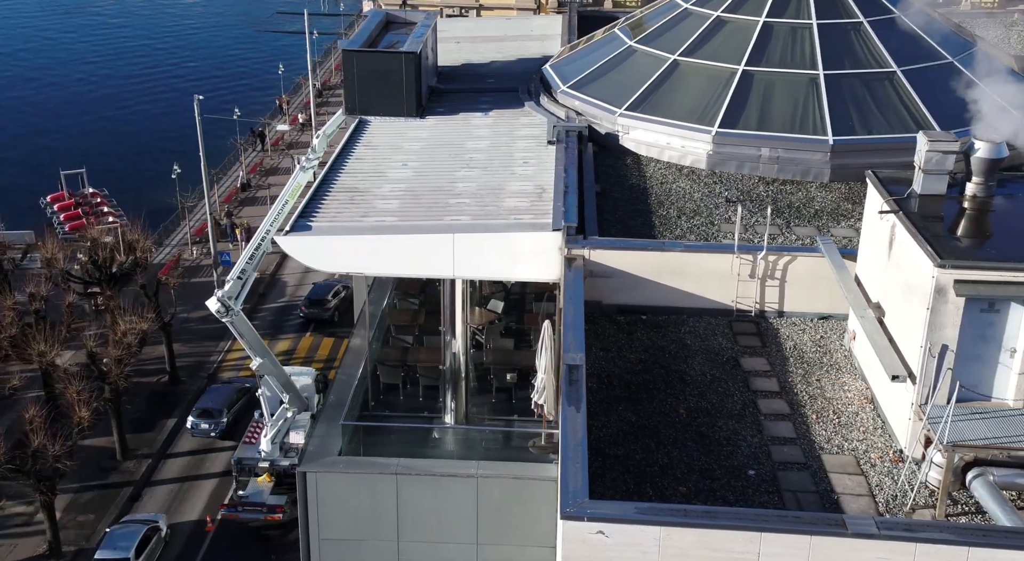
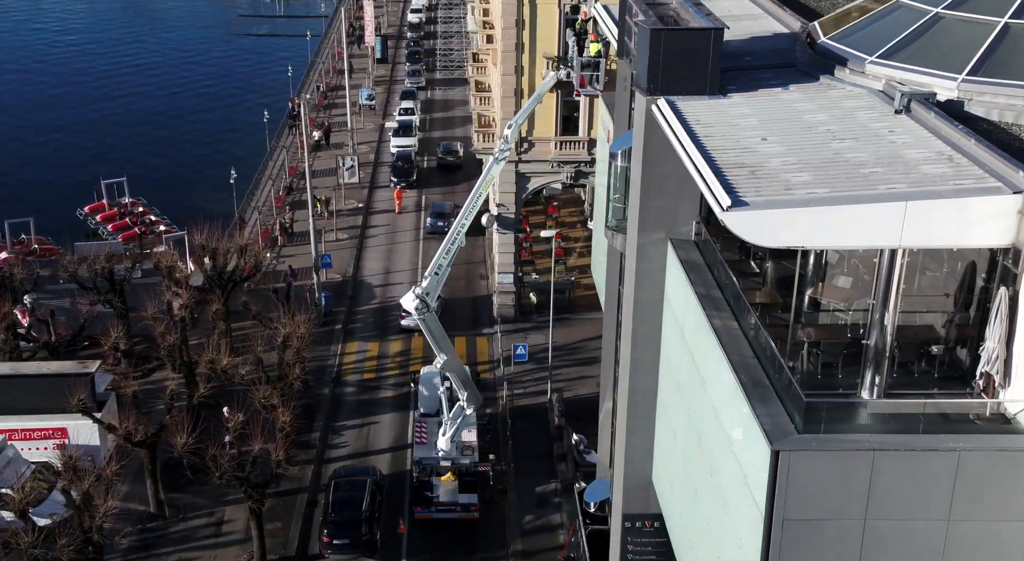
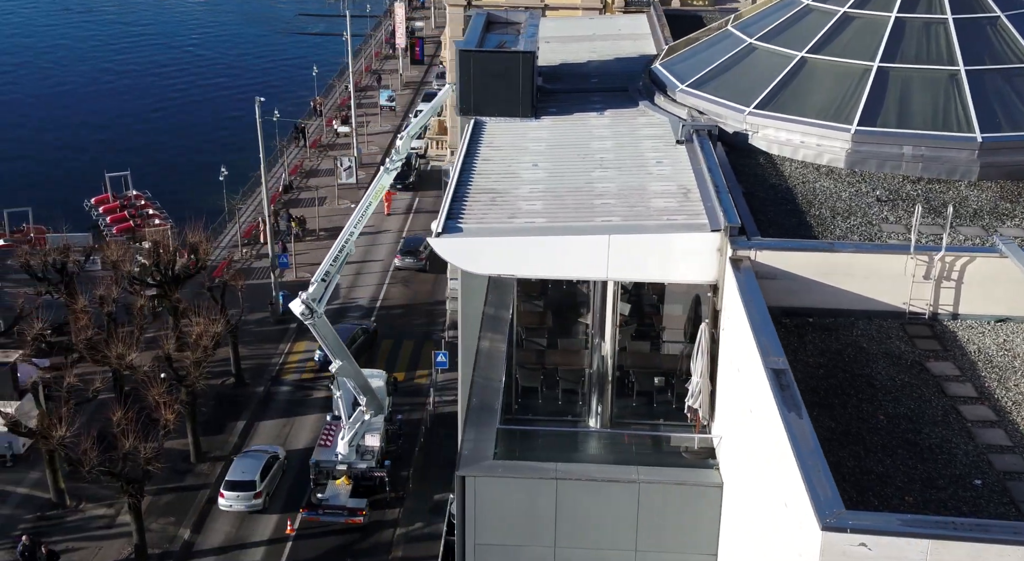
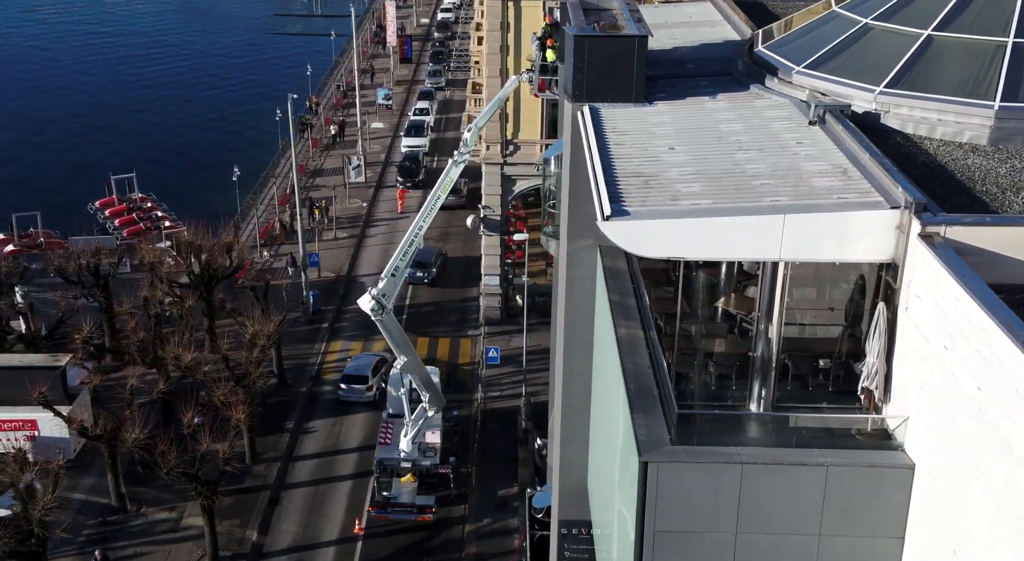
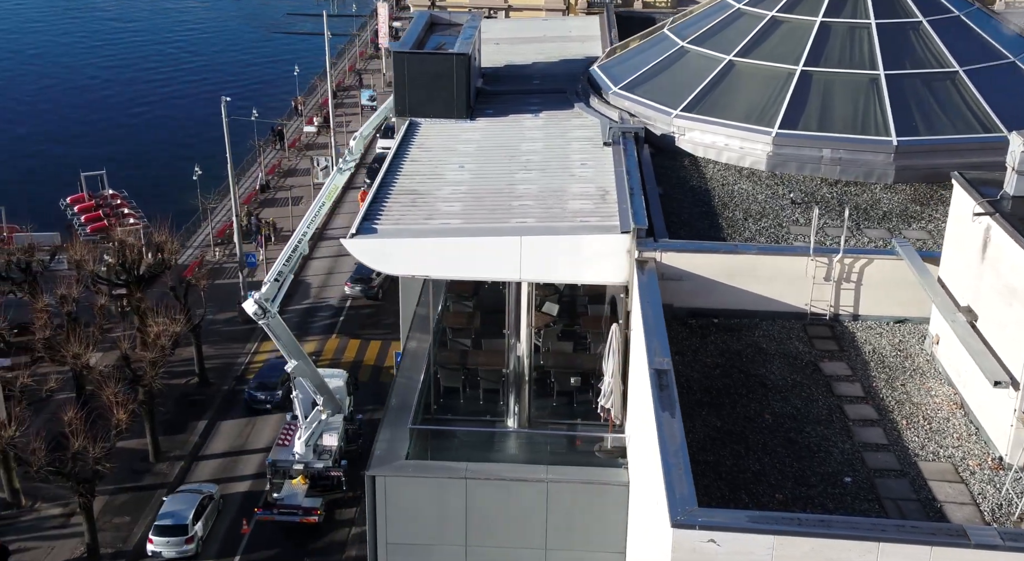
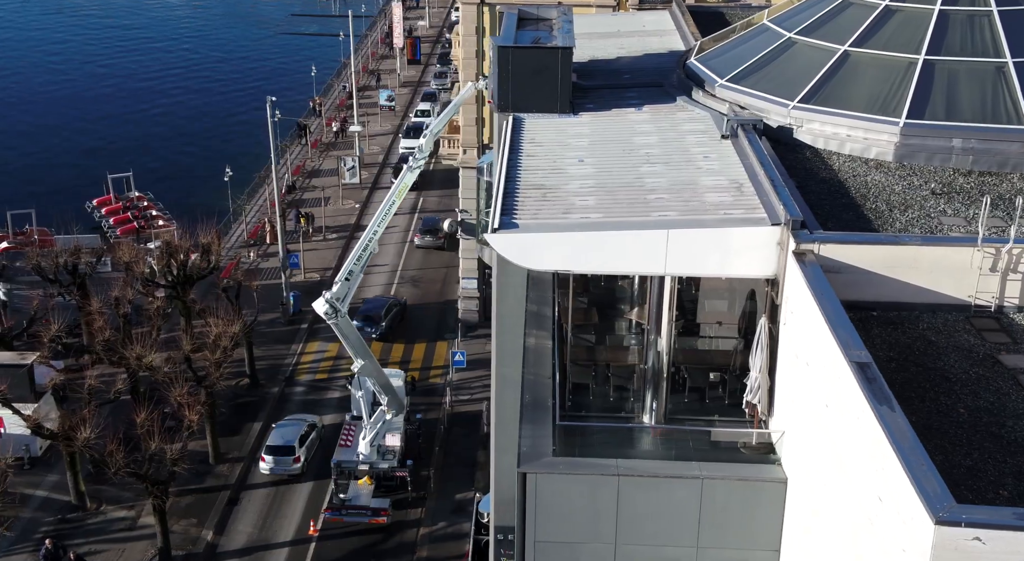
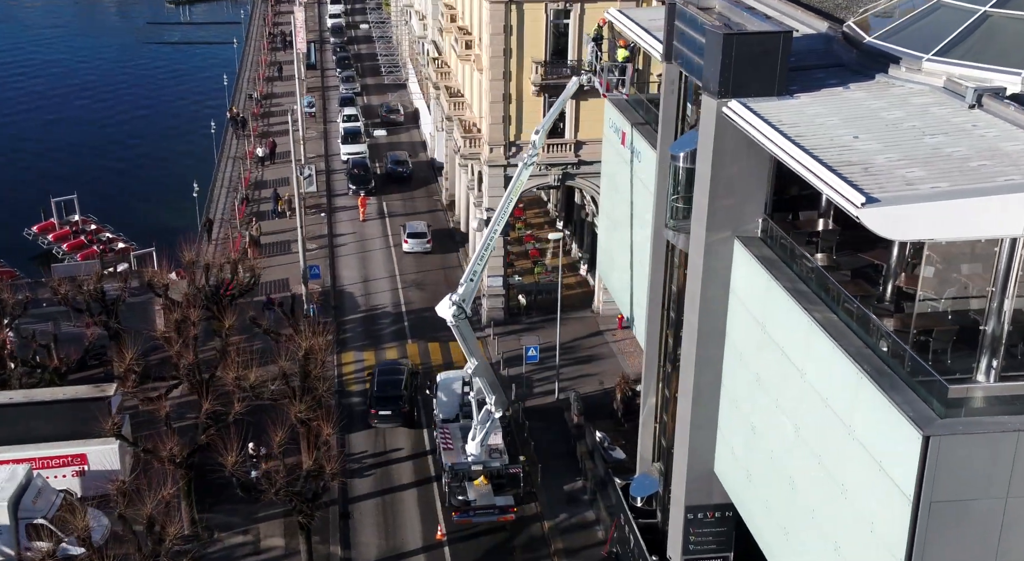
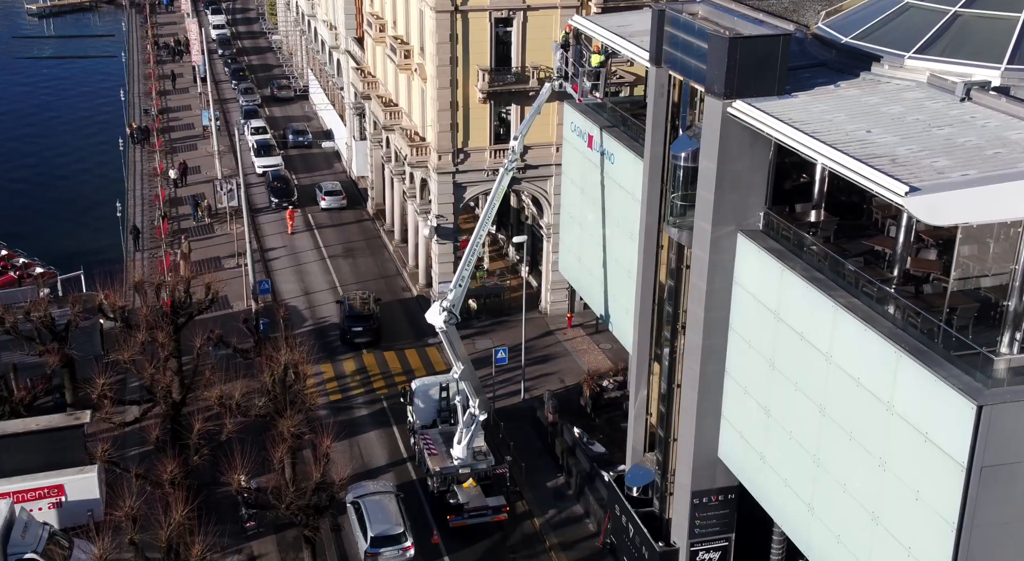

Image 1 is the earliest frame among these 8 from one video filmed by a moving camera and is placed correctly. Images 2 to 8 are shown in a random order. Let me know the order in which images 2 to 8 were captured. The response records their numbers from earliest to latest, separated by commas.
5, 3, 6, 4, 2, 7, 8
